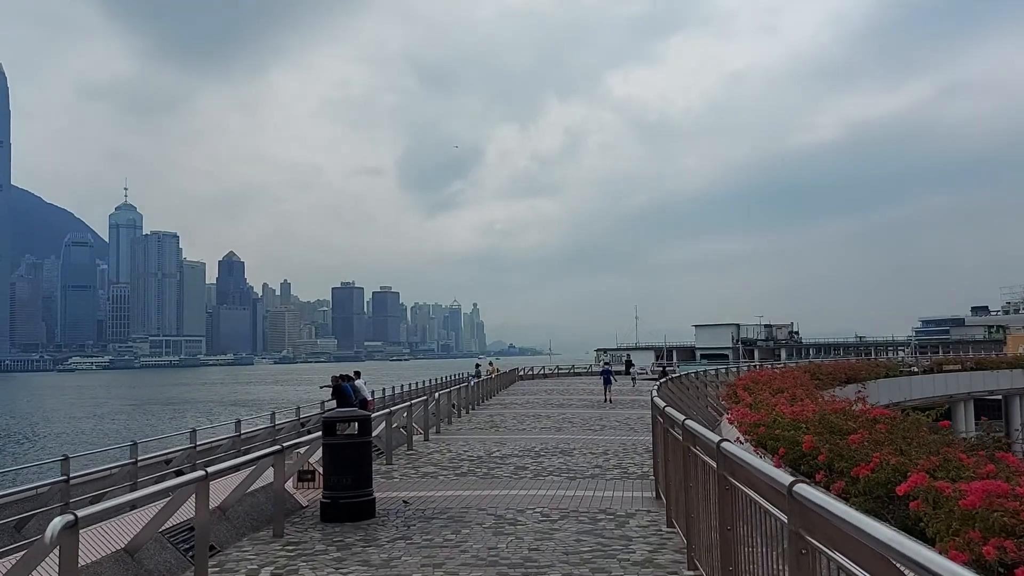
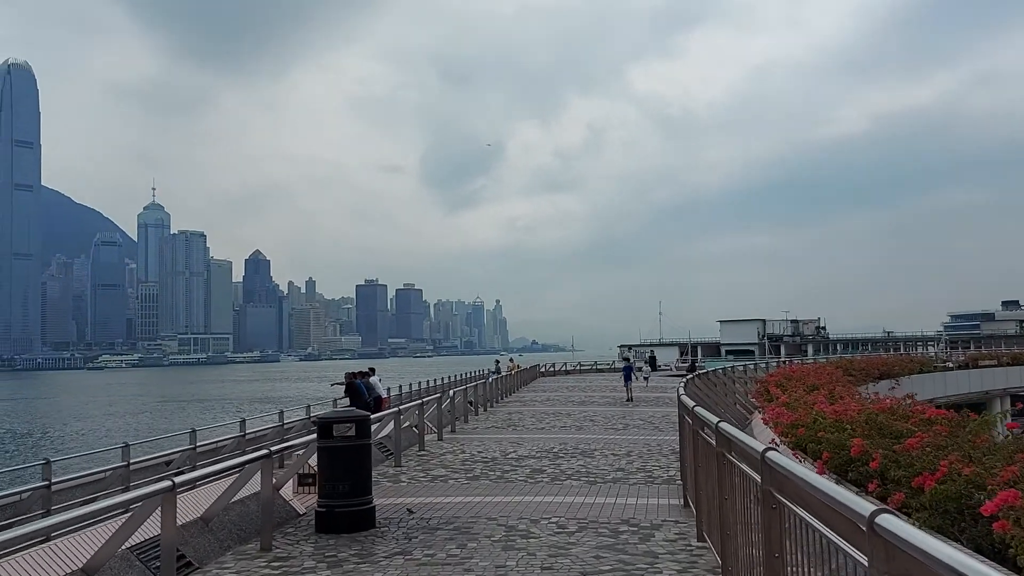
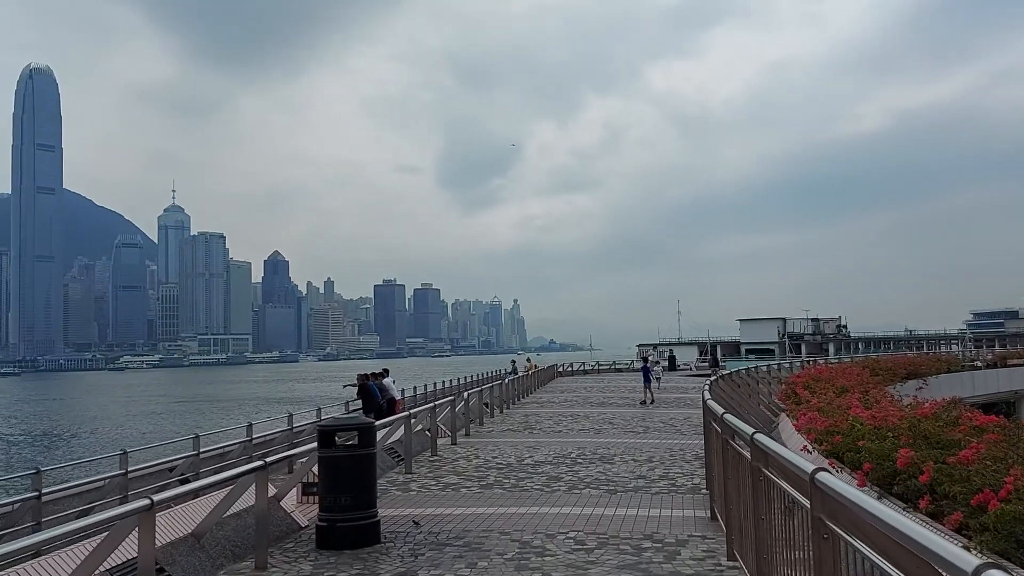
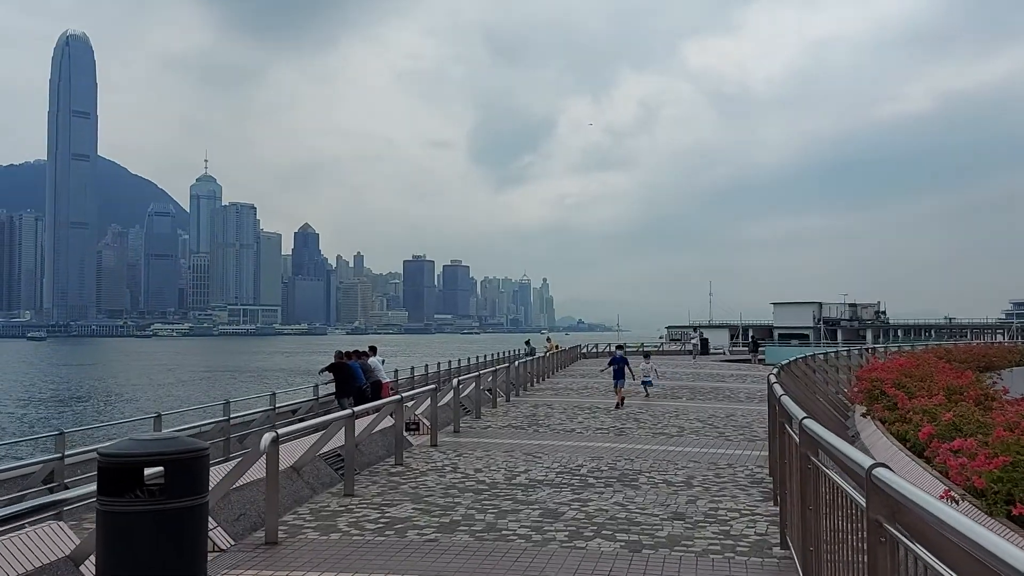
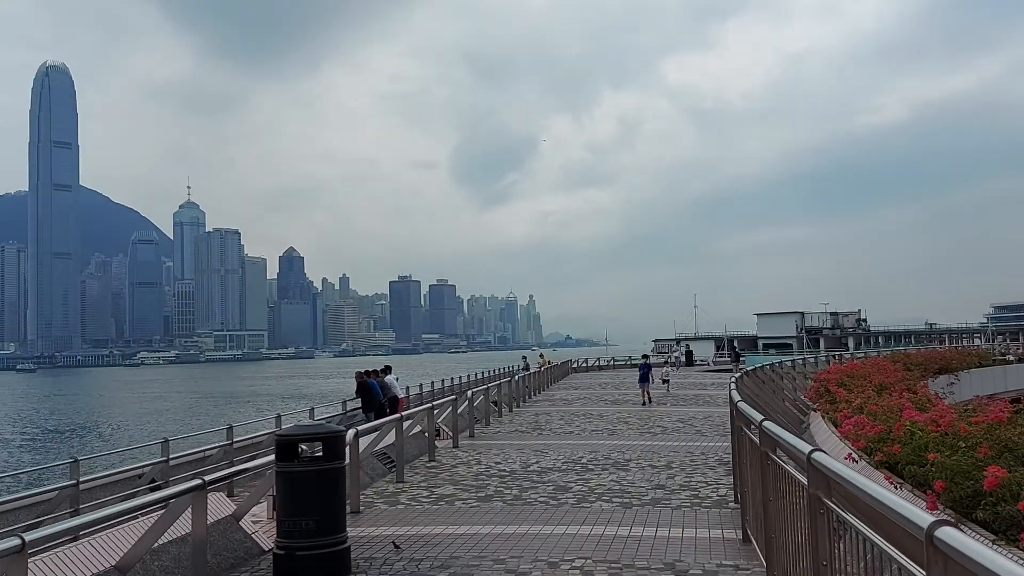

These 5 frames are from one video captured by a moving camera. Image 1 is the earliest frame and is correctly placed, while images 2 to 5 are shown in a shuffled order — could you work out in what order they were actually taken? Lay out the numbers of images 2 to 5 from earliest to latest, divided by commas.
2, 3, 5, 4
